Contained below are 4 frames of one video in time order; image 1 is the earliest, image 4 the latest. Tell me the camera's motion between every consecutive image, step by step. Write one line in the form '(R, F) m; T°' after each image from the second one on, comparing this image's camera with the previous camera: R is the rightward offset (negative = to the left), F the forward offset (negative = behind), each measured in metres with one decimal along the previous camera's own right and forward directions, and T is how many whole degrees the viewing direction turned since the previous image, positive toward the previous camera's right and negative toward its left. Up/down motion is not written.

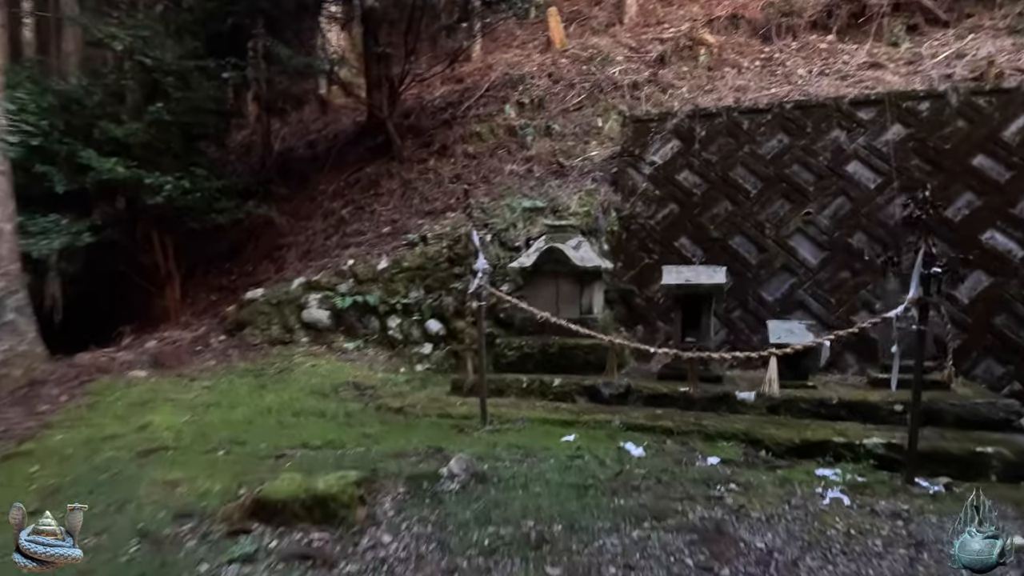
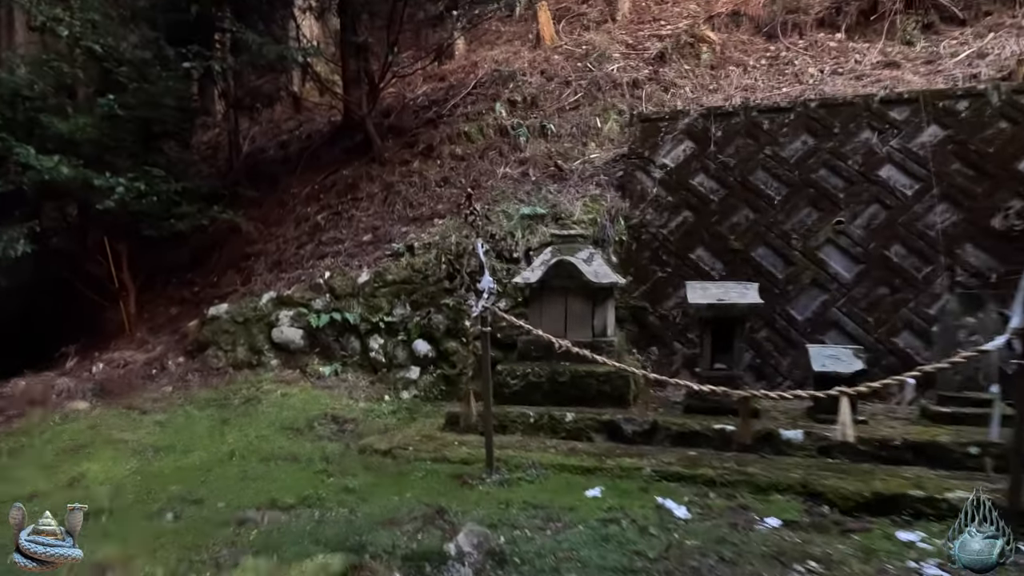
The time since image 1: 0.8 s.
(-0.2, +0.7) m; +2°
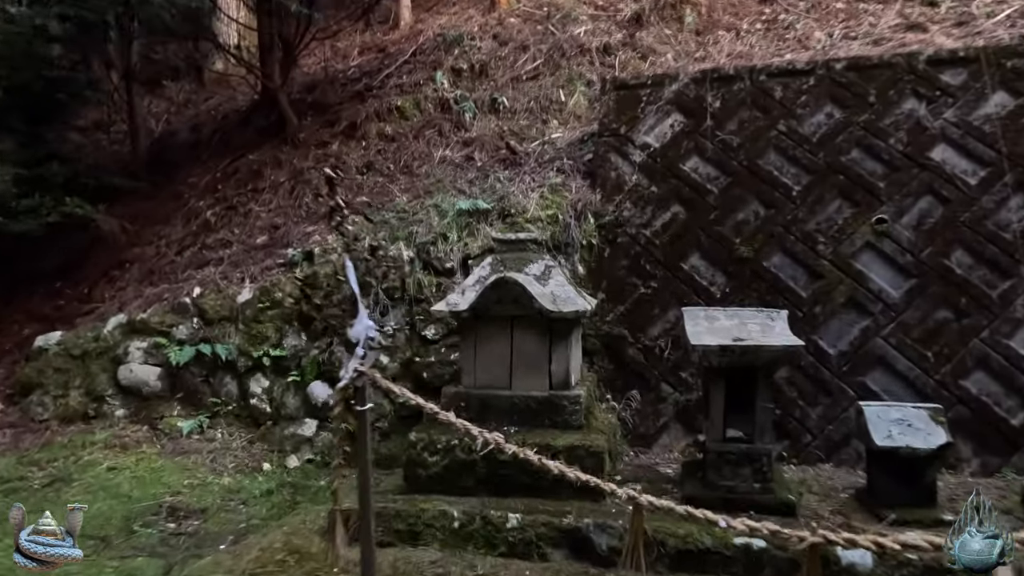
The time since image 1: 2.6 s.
(+0.2, +1.4) m; +3°
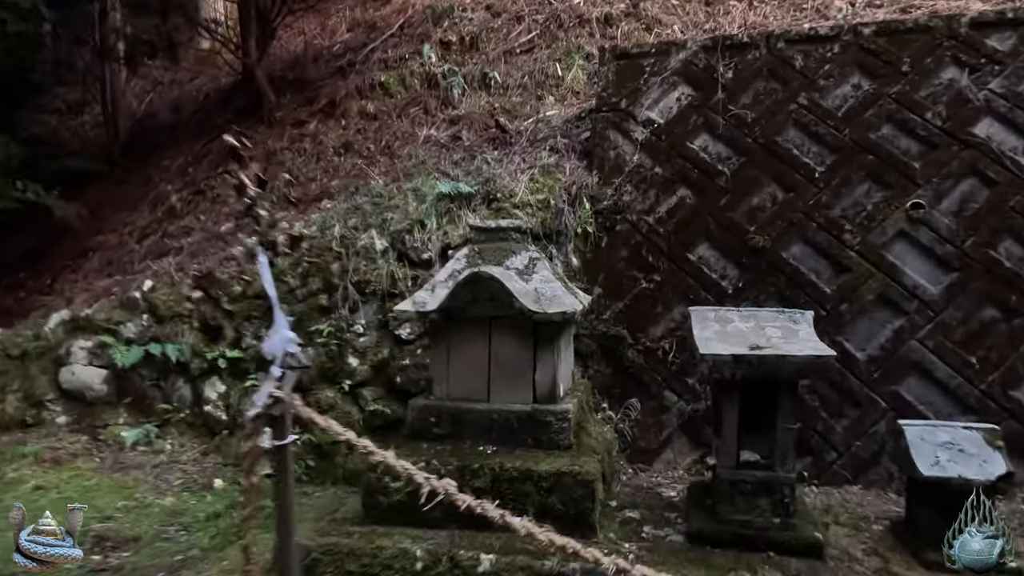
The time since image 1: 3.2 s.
(+0.1, +0.5) m; 0°
